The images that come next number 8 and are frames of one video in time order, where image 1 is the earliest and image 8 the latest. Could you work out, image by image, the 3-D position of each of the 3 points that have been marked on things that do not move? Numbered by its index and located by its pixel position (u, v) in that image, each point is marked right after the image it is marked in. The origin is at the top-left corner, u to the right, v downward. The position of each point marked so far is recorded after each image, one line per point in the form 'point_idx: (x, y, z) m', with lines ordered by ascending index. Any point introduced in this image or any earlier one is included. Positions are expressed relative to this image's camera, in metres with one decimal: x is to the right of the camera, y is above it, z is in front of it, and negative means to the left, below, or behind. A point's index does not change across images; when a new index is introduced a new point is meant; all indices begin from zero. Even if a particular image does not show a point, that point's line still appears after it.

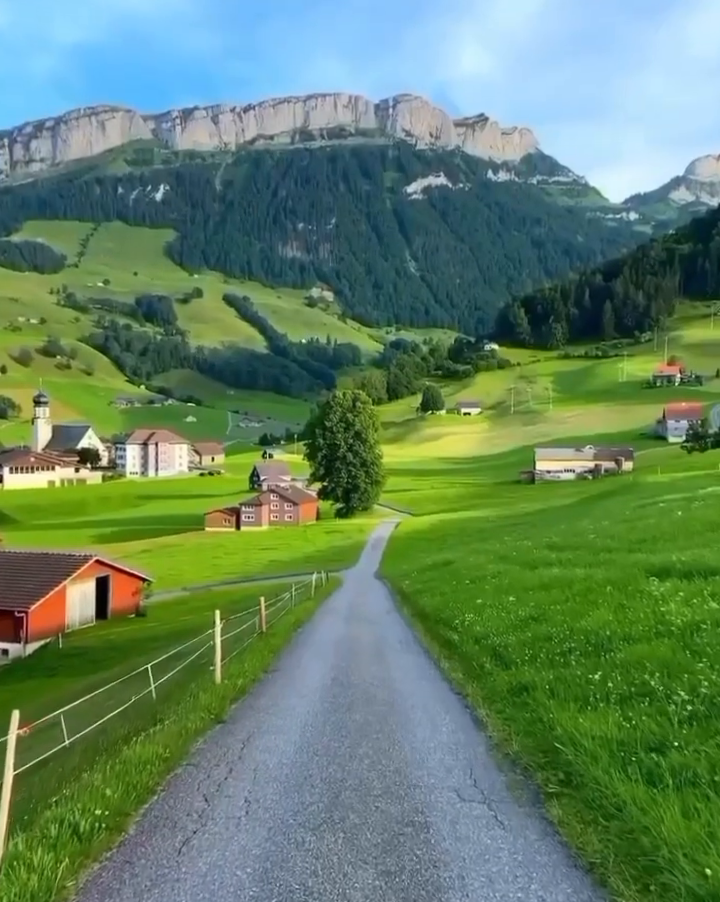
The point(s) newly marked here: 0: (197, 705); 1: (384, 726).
0: (-3.2, -5.0, +15.4) m
1: (+0.4, -4.8, +13.5) m
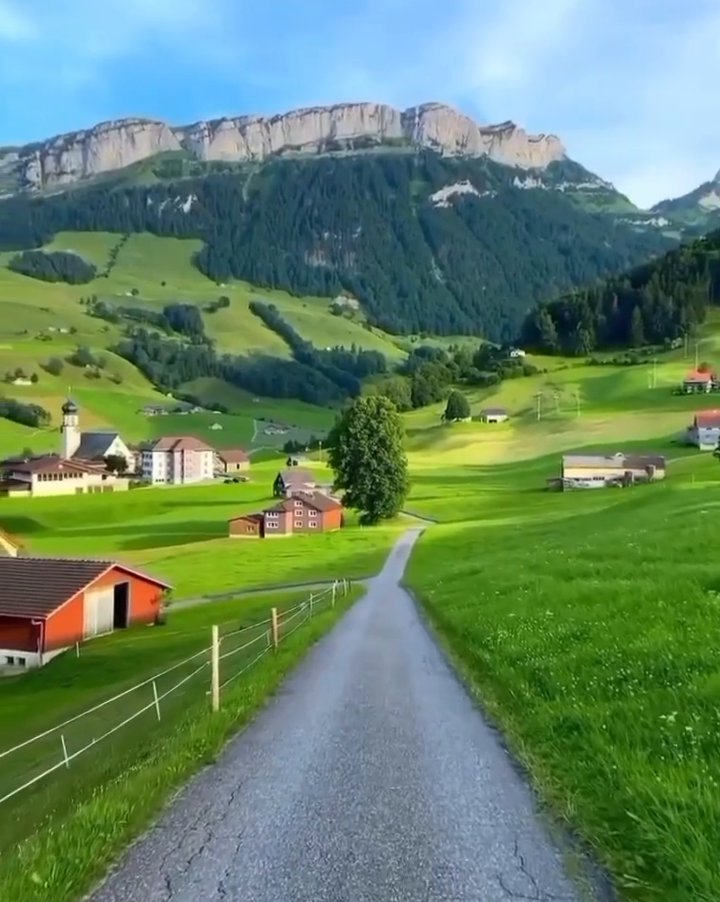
0: (-2.9, -4.8, +13.1) m
1: (+0.7, -4.6, +11.2) m
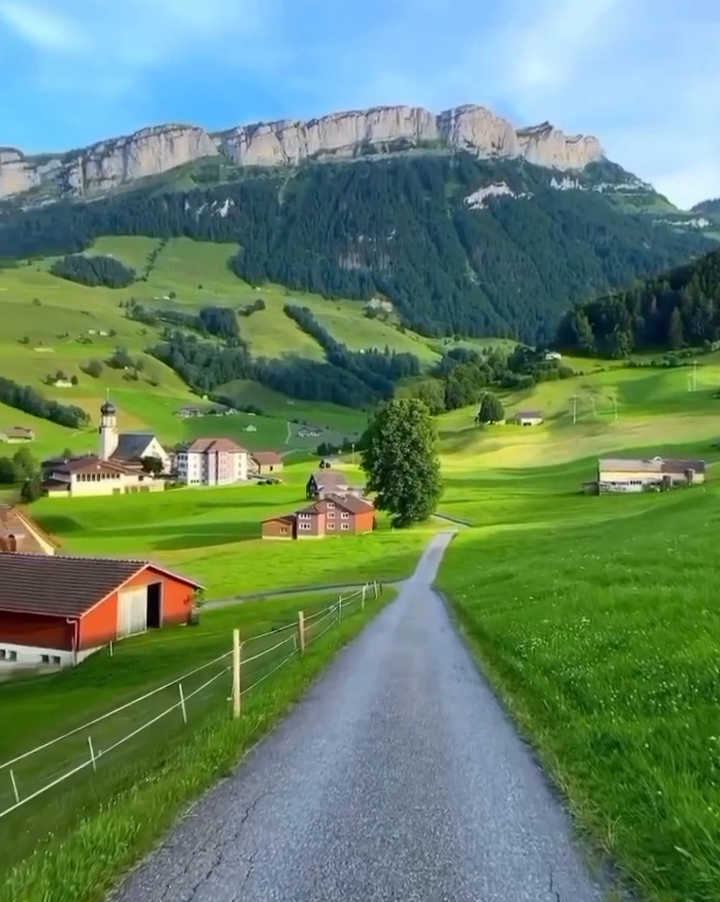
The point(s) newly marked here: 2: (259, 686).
0: (-2.5, -4.8, +12.6) m
1: (+1.0, -4.5, +10.5) m
2: (-2.4, -5.6, +18.5) m
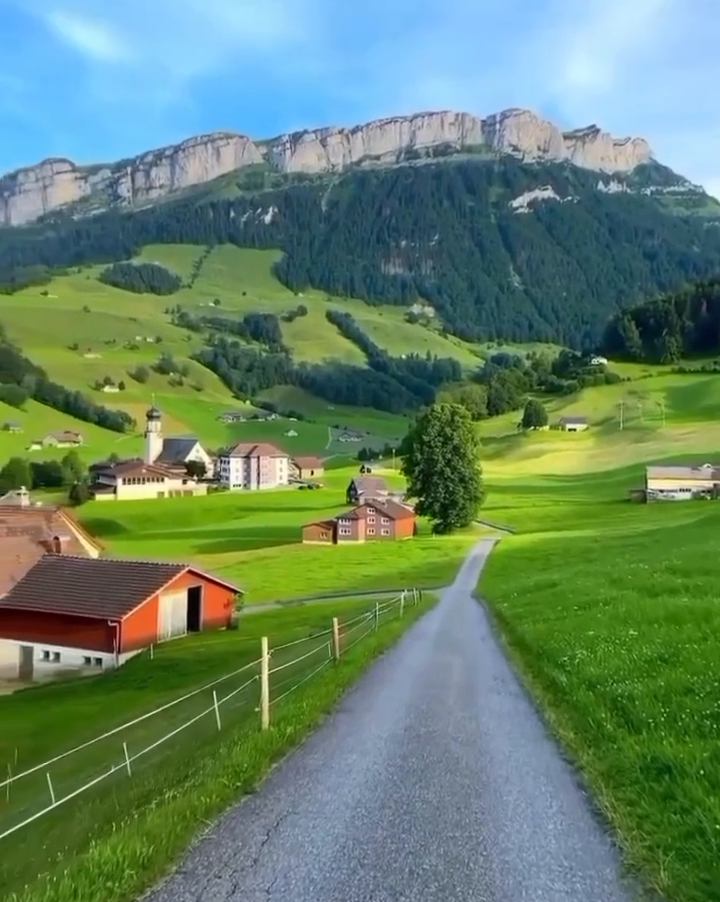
0: (-2.0, -4.8, +12.1) m
1: (+1.4, -4.5, +9.8) m
2: (-1.6, -5.6, +18.0) m
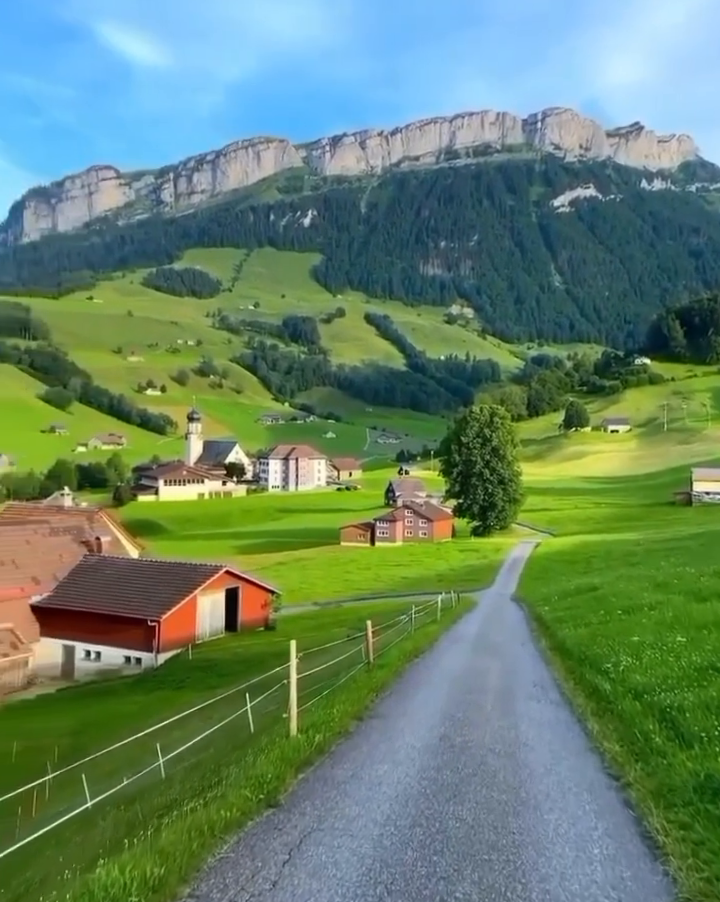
0: (-1.5, -4.7, +11.5) m
1: (+1.7, -4.4, +9.1) m
2: (-0.9, -5.6, +17.4) m
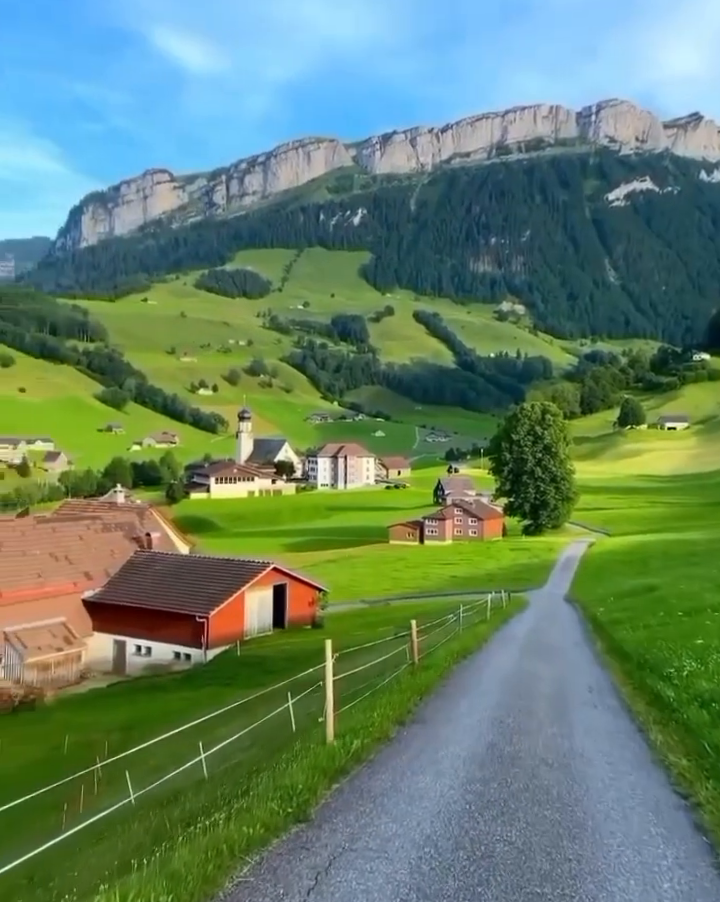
0: (-1.0, -4.4, +10.7) m
1: (+2.1, -4.2, +8.0) m
2: (0.0, -5.3, +16.5) m
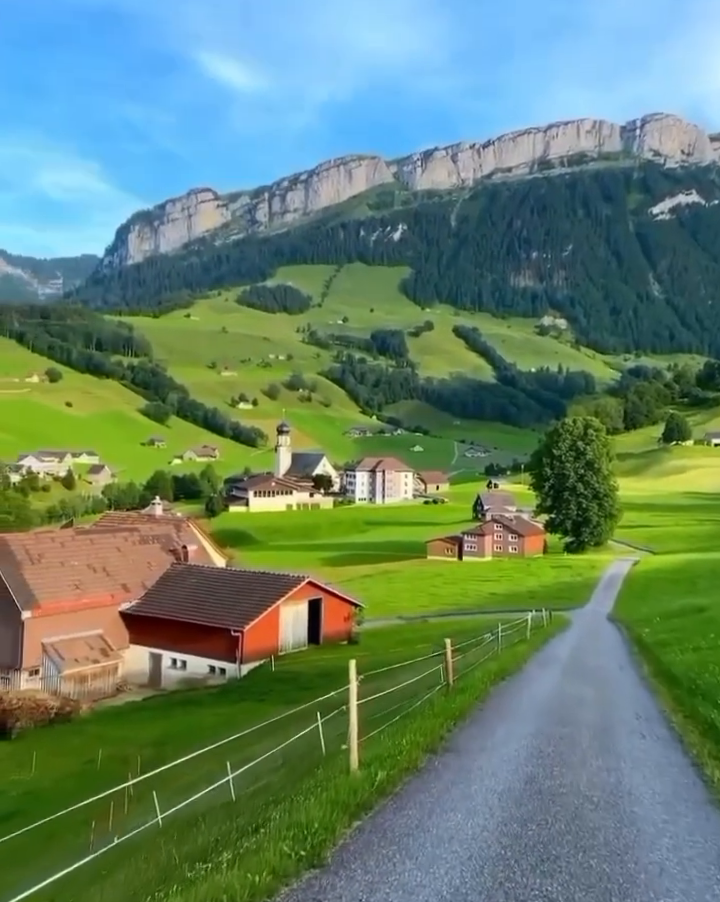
0: (-0.7, -4.5, +9.7) m
1: (+2.2, -4.2, +7.0) m
2: (+0.6, -5.5, +15.5) m
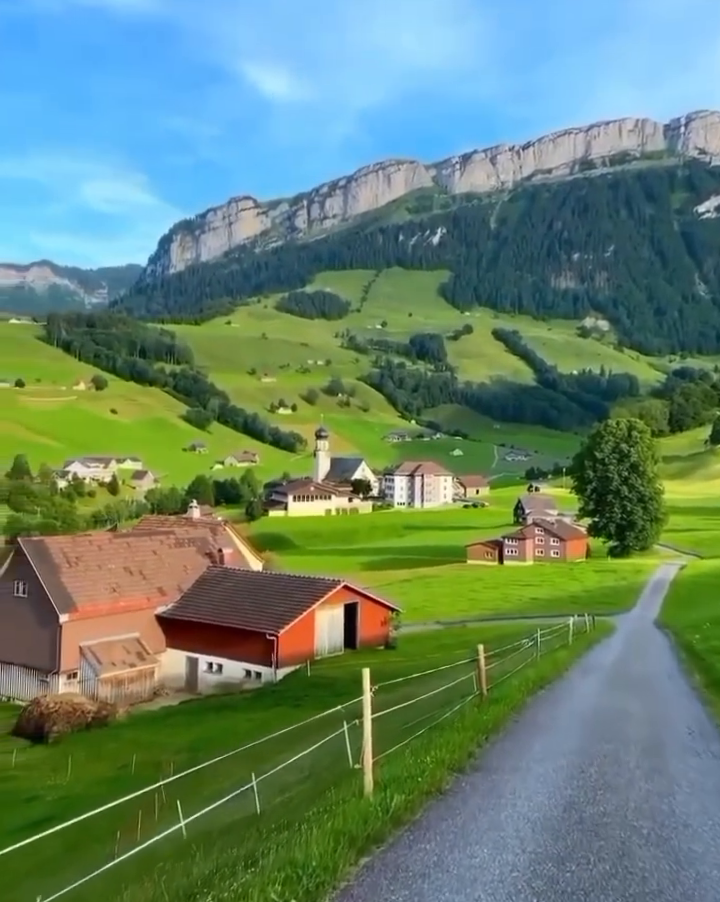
0: (-0.6, -4.2, +8.4) m
1: (+2.2, -3.9, +5.5) m
2: (+1.0, -5.2, +14.1) m
